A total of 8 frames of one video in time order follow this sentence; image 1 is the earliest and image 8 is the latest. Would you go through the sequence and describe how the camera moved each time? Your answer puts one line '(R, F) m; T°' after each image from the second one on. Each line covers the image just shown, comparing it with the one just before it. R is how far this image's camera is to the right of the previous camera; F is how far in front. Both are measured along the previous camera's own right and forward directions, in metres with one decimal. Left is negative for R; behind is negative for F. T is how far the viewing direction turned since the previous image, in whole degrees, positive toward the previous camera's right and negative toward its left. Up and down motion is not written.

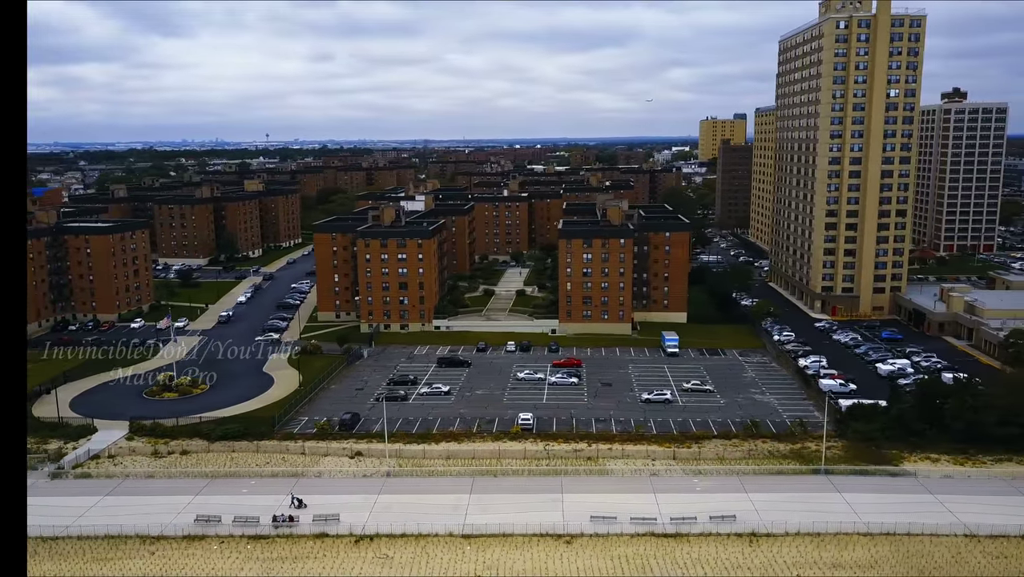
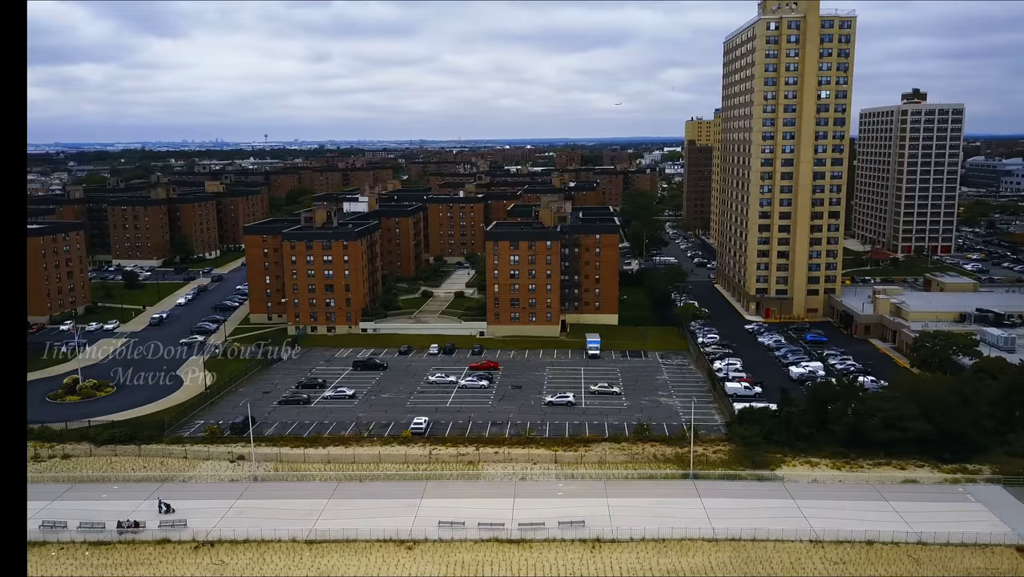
(+4.2, +0.1) m; 0°
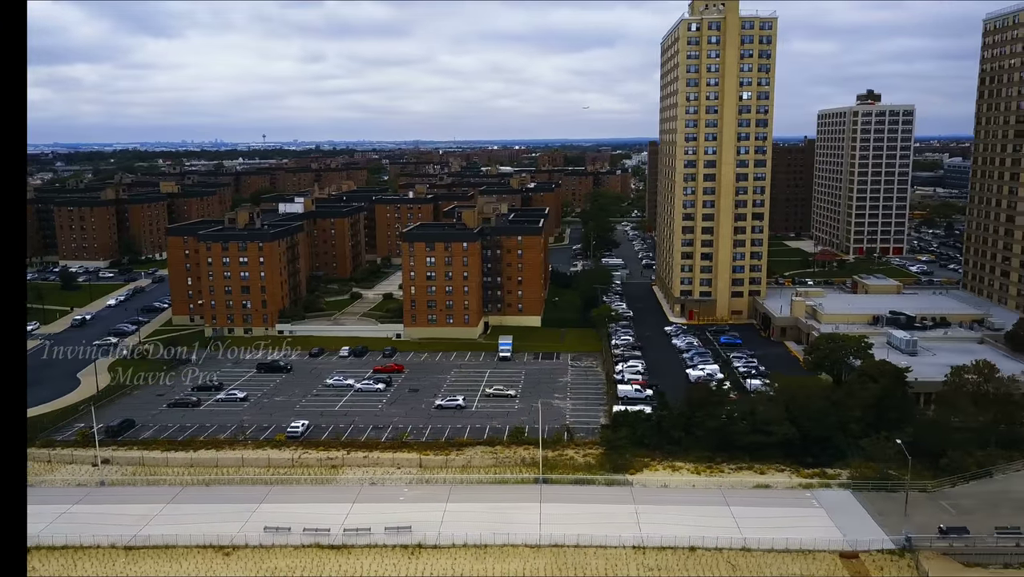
(+4.8, +0.2) m; 0°
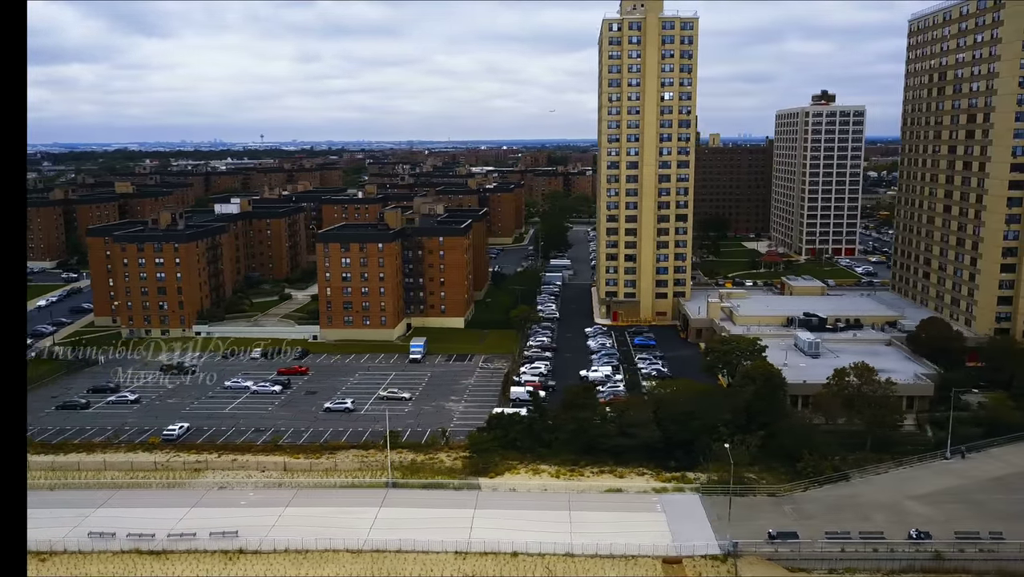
(+4.7, +0.2) m; 0°
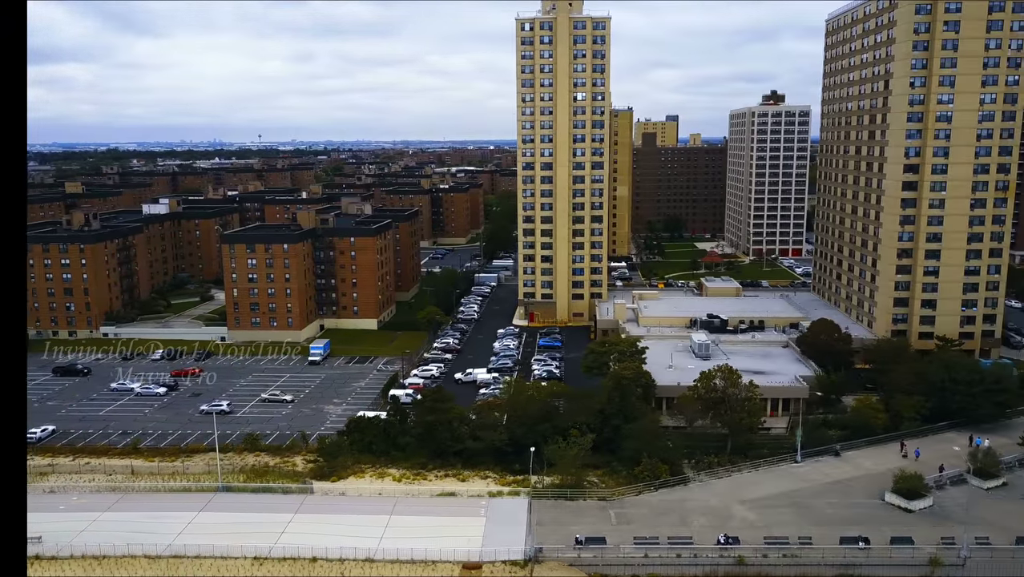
(+5.2, +0.2) m; 0°
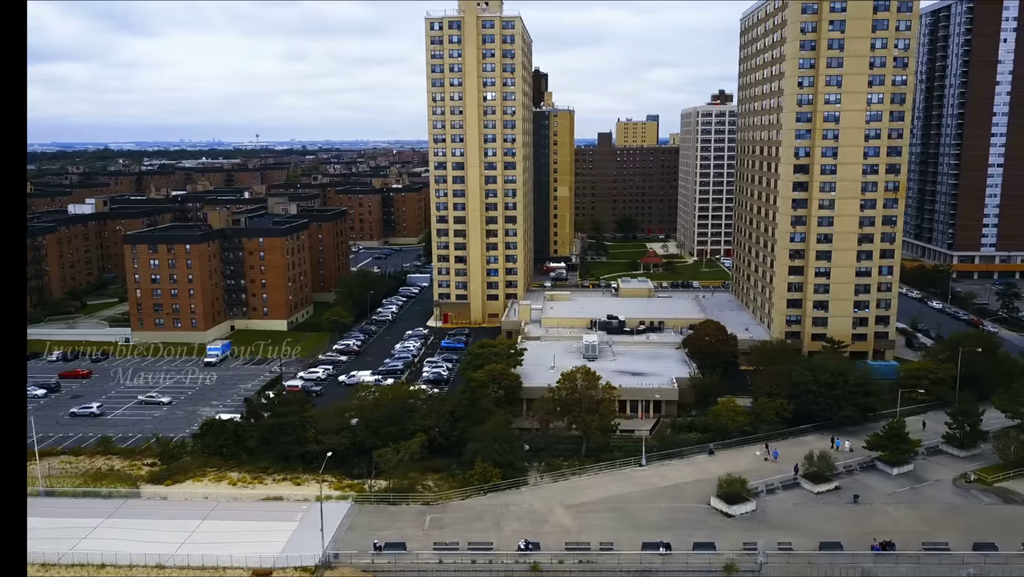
(+5.3, +0.3) m; 0°
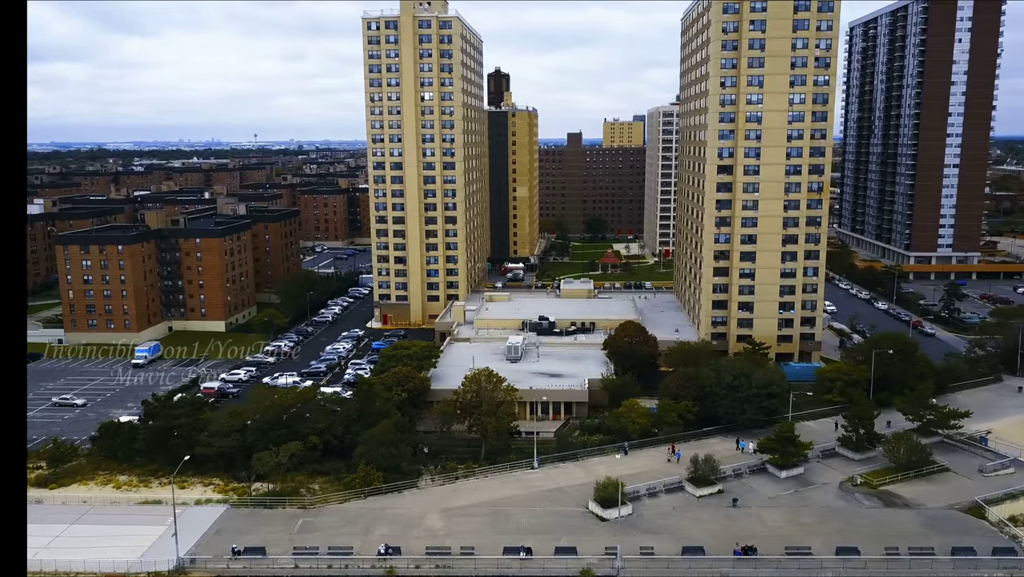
(+3.6, +0.2) m; 0°
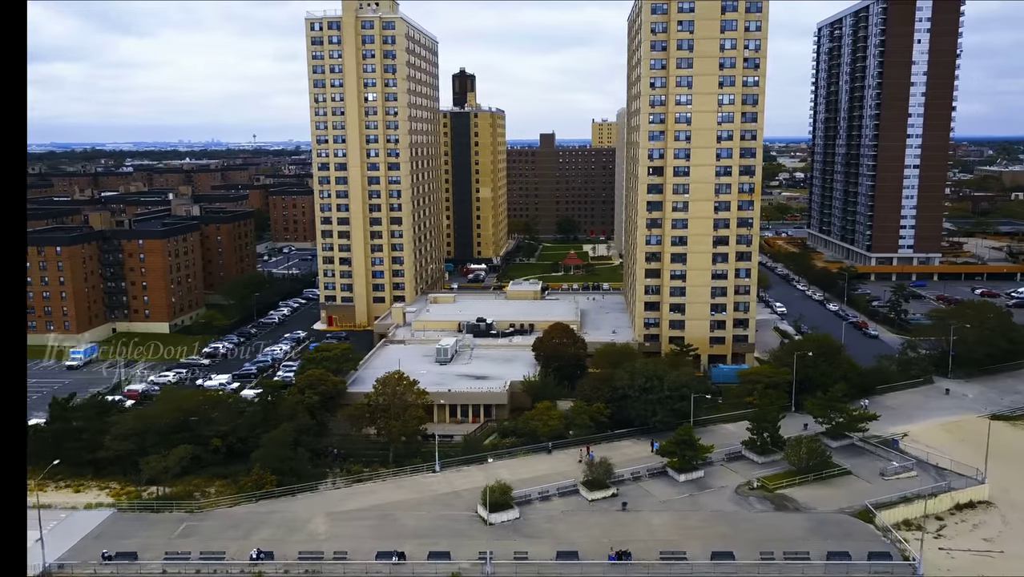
(+3.3, +0.2) m; 0°
